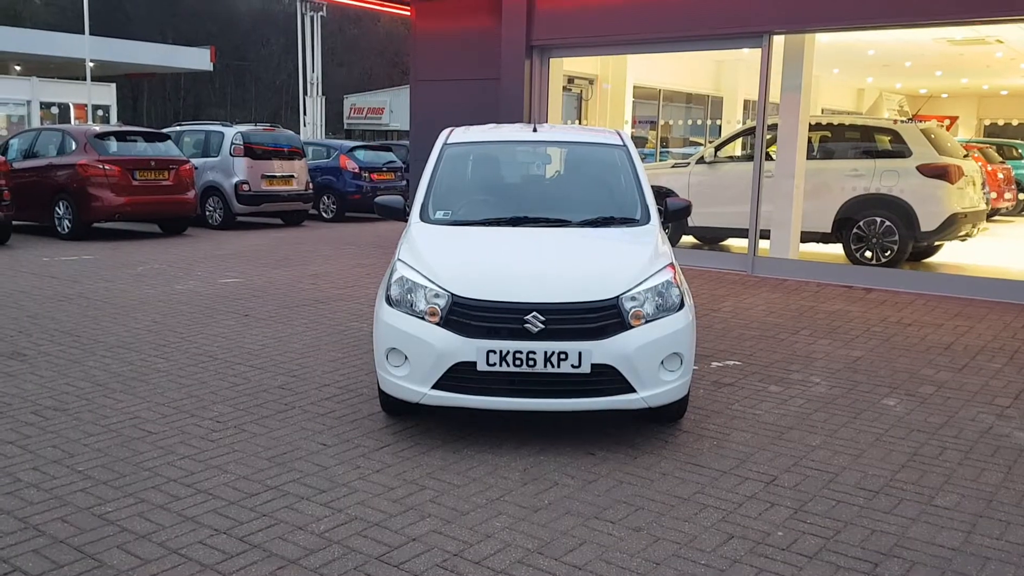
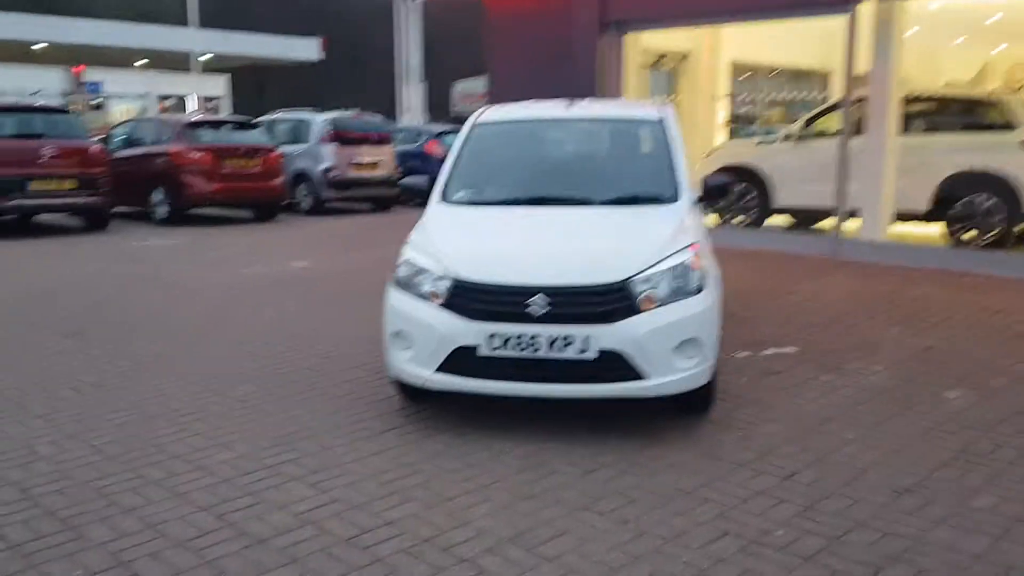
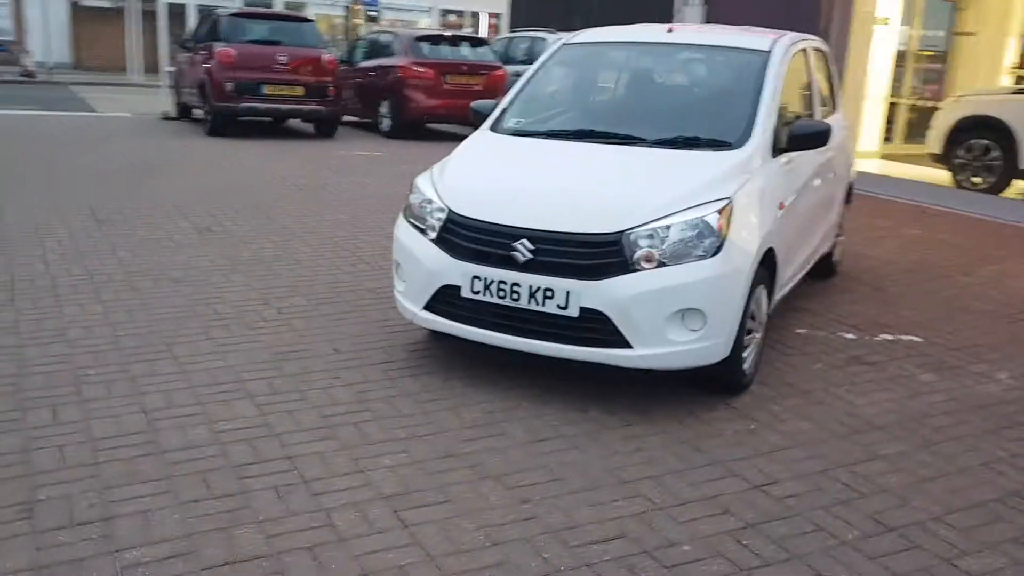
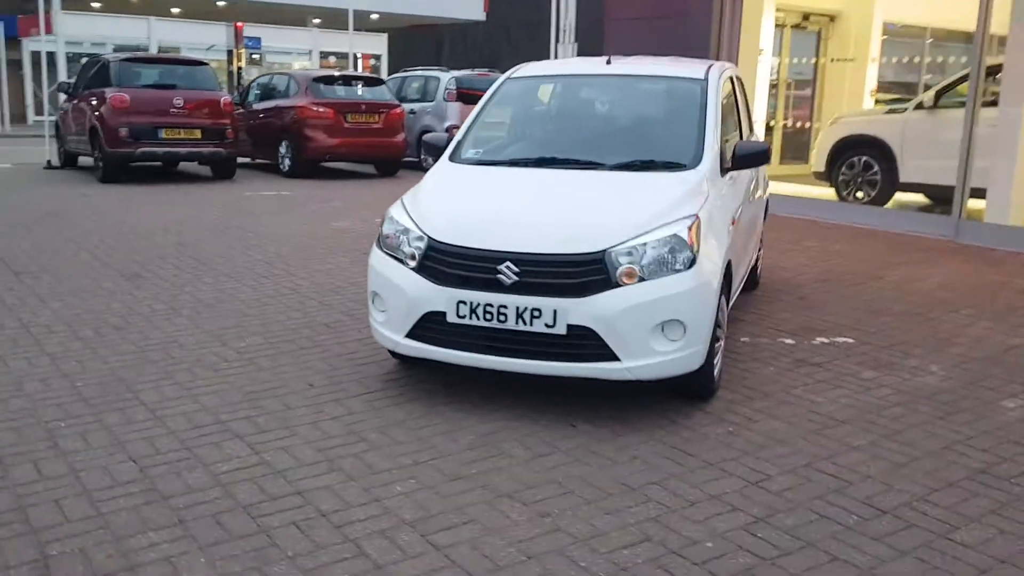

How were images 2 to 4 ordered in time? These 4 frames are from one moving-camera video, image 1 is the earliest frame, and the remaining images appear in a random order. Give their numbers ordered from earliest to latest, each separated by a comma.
2, 4, 3
